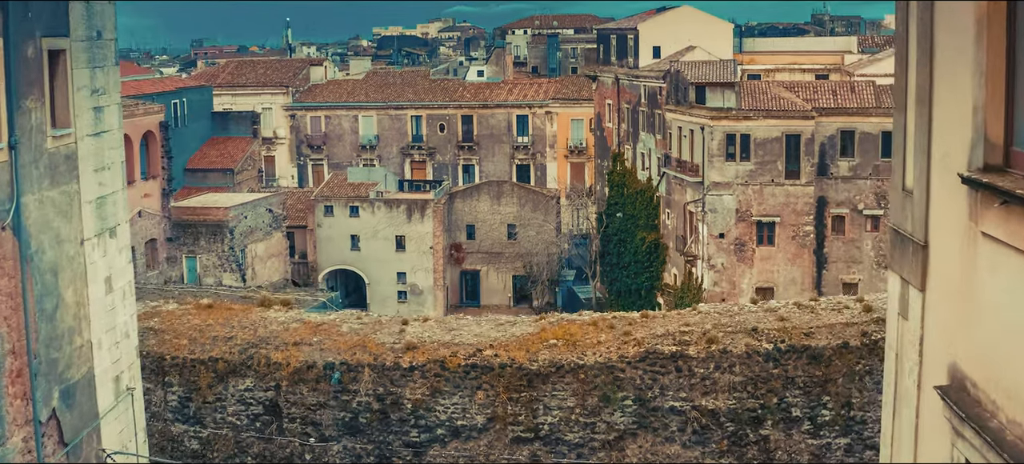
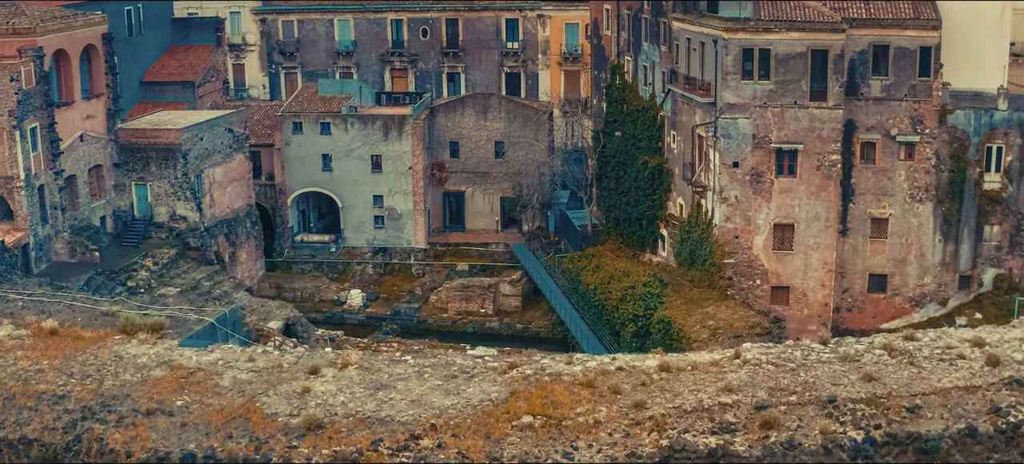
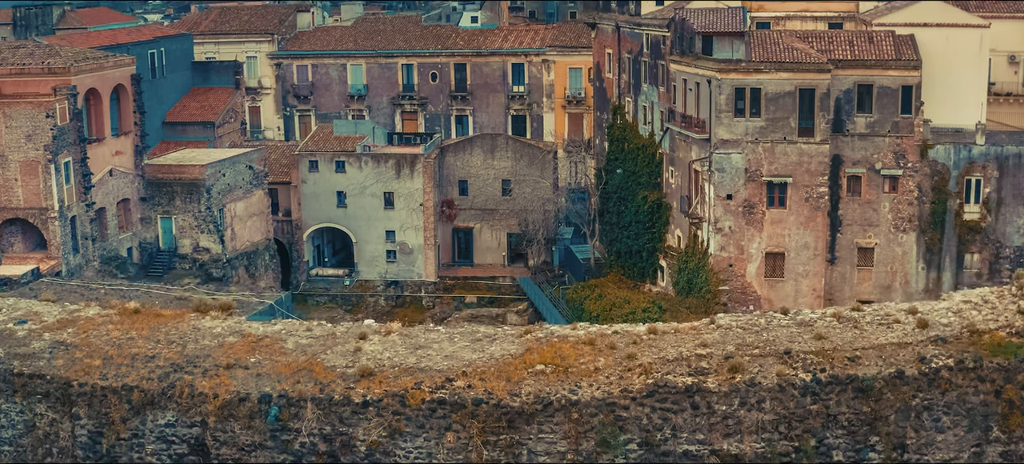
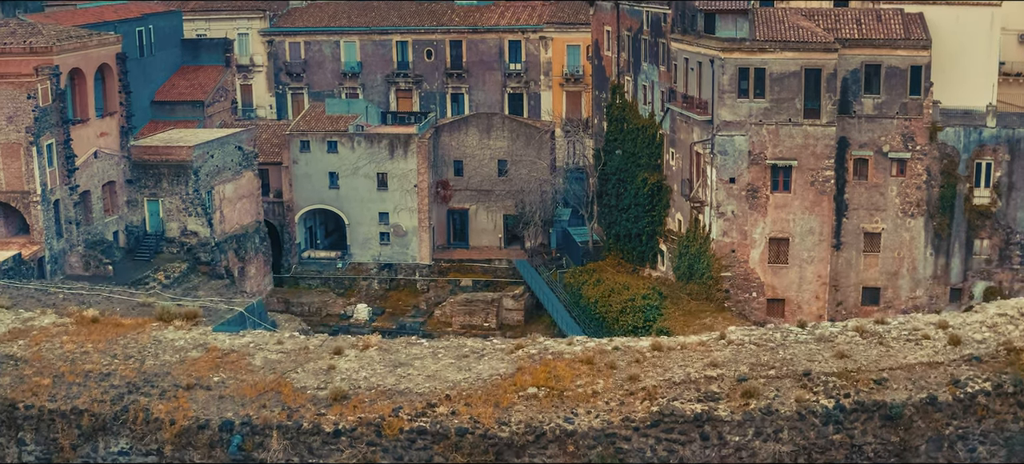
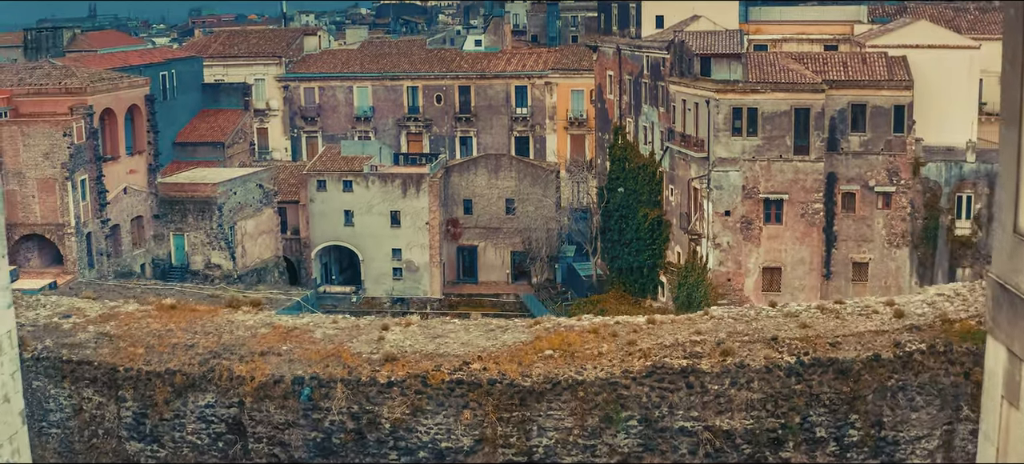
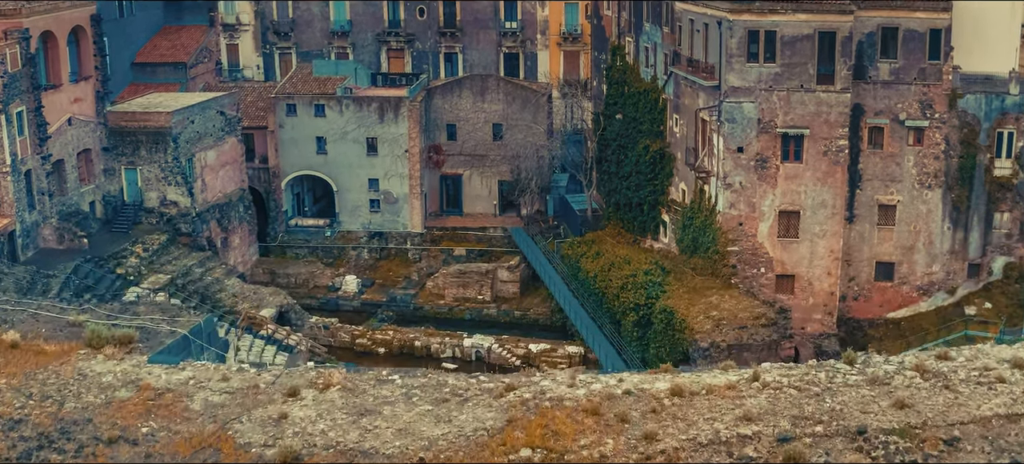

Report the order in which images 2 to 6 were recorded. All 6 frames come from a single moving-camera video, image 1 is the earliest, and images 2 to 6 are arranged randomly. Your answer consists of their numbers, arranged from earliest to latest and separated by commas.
5, 3, 4, 2, 6
